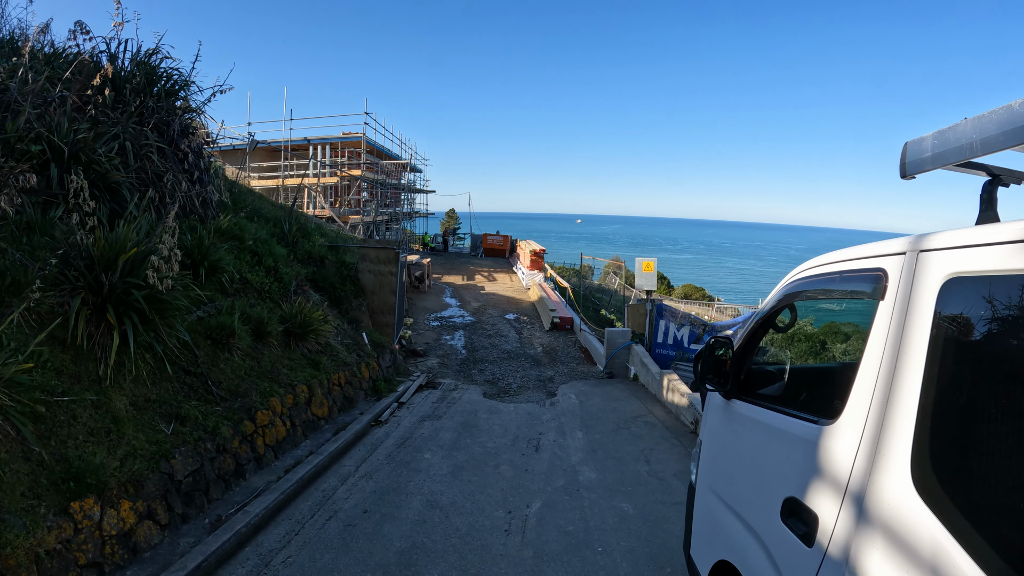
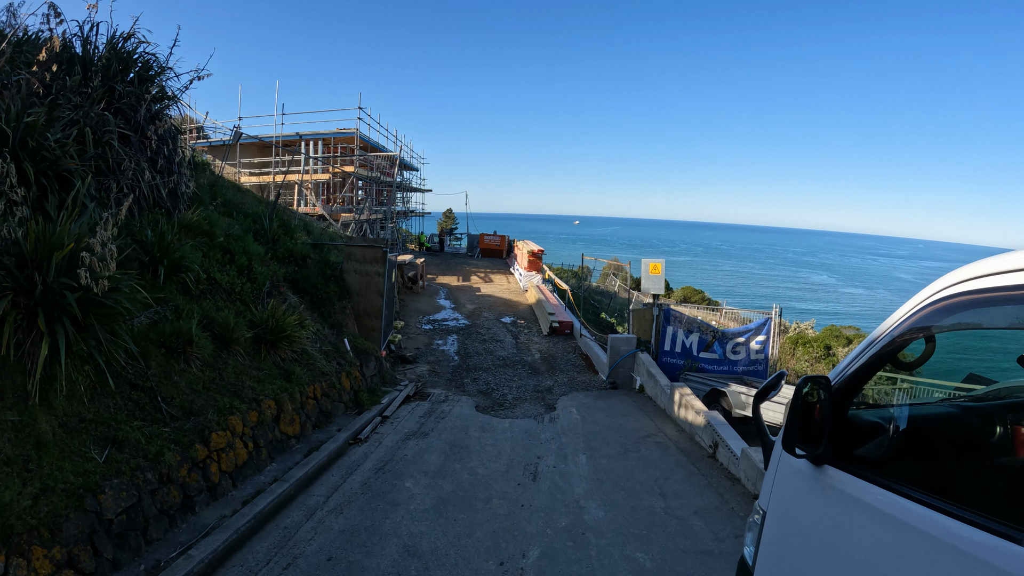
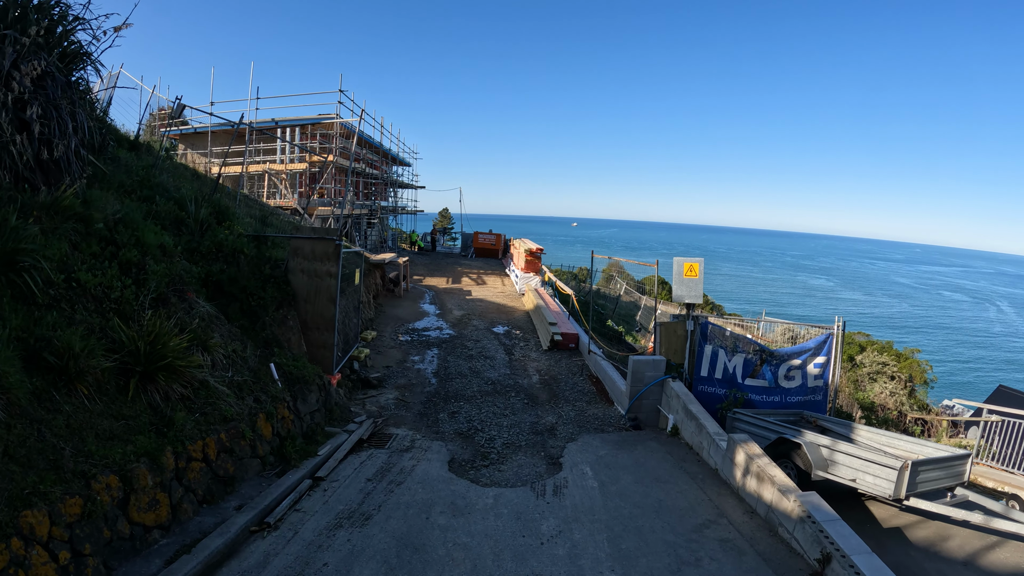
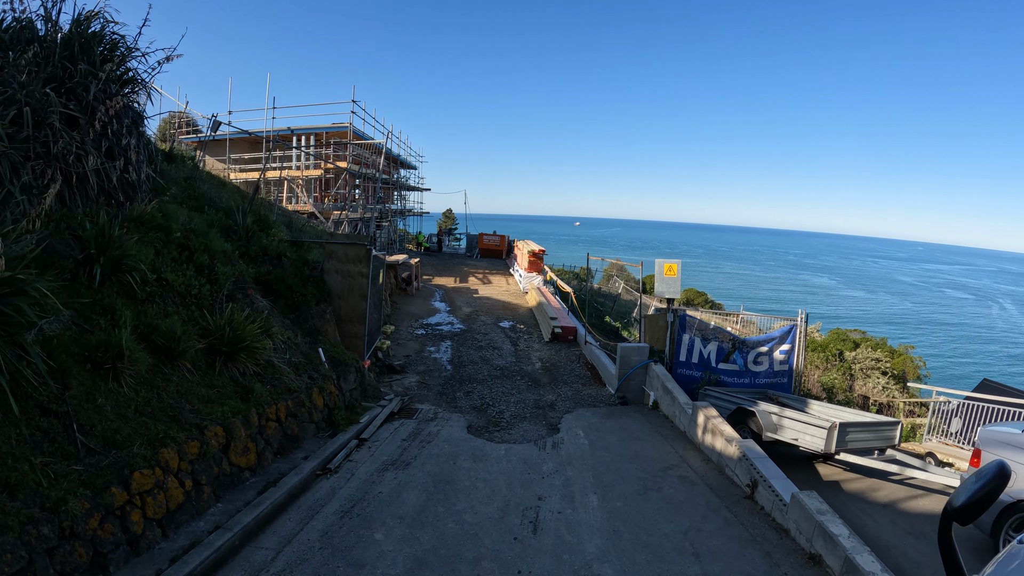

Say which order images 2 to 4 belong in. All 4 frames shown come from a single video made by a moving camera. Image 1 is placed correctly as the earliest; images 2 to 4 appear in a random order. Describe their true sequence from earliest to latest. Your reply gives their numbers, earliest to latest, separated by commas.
2, 4, 3
